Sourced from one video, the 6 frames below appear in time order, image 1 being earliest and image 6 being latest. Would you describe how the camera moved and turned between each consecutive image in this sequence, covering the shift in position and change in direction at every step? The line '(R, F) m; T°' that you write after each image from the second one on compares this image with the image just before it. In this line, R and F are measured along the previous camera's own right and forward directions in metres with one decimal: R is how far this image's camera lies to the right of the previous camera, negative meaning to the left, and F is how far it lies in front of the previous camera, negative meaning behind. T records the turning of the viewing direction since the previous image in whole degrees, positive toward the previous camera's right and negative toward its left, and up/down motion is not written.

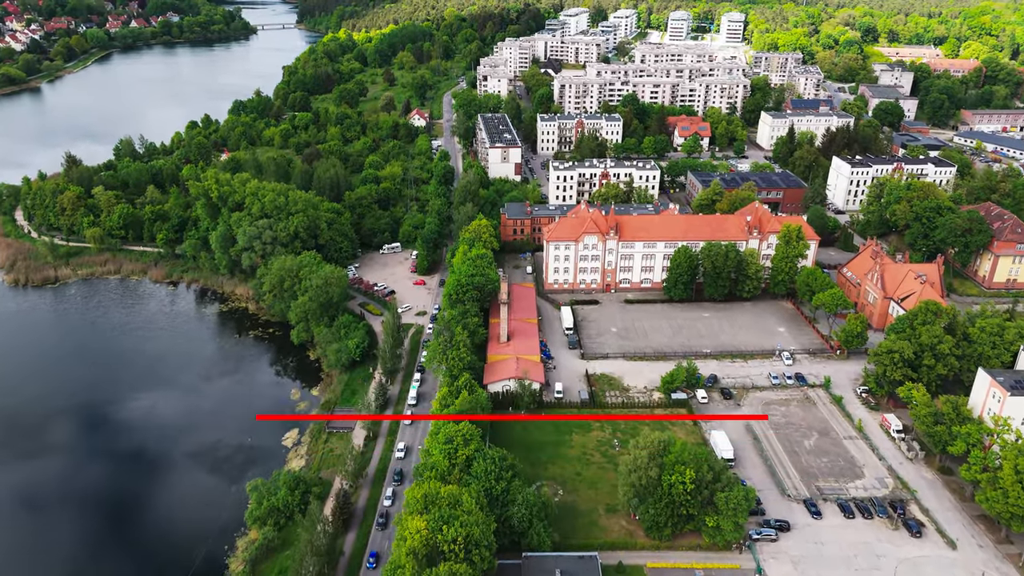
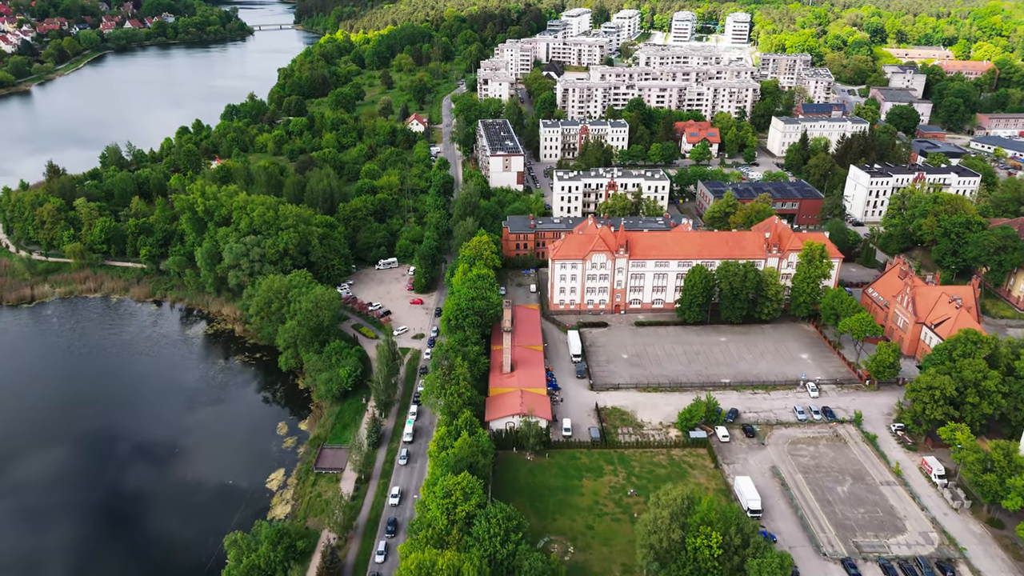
(-0.3, +4.0) m; 0°
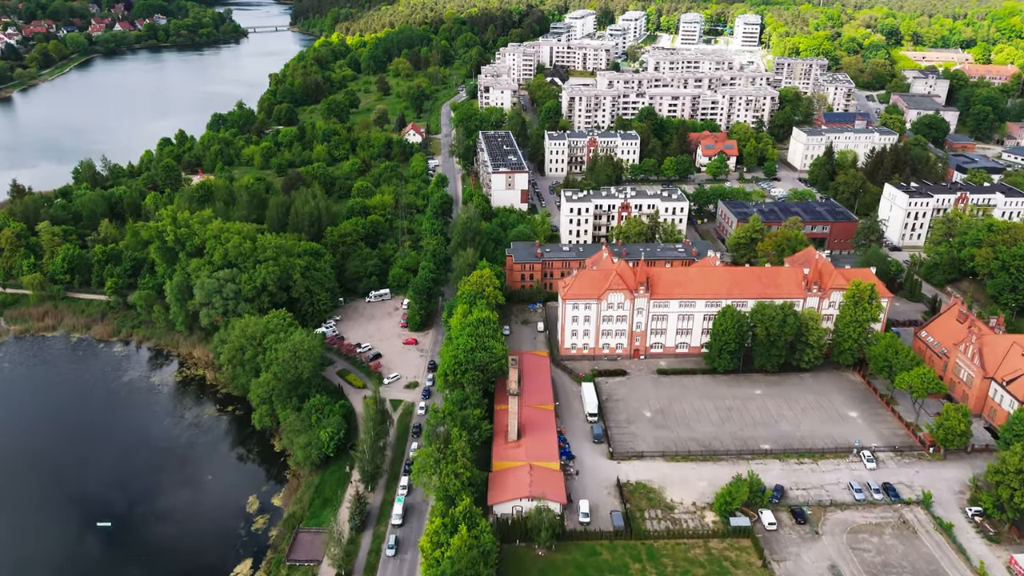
(-0.4, +7.1) m; 0°
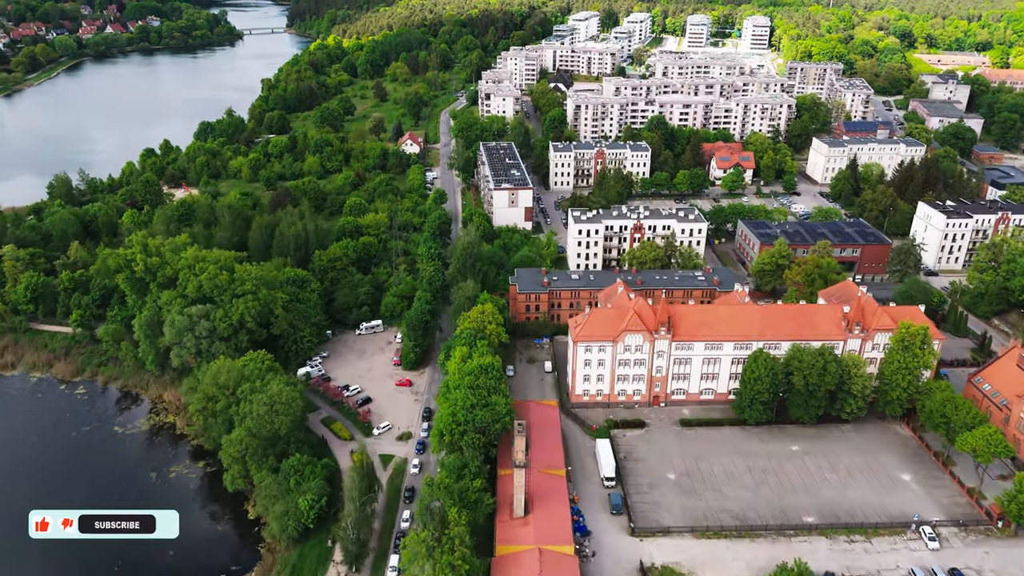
(-0.4, +5.8) m; 0°
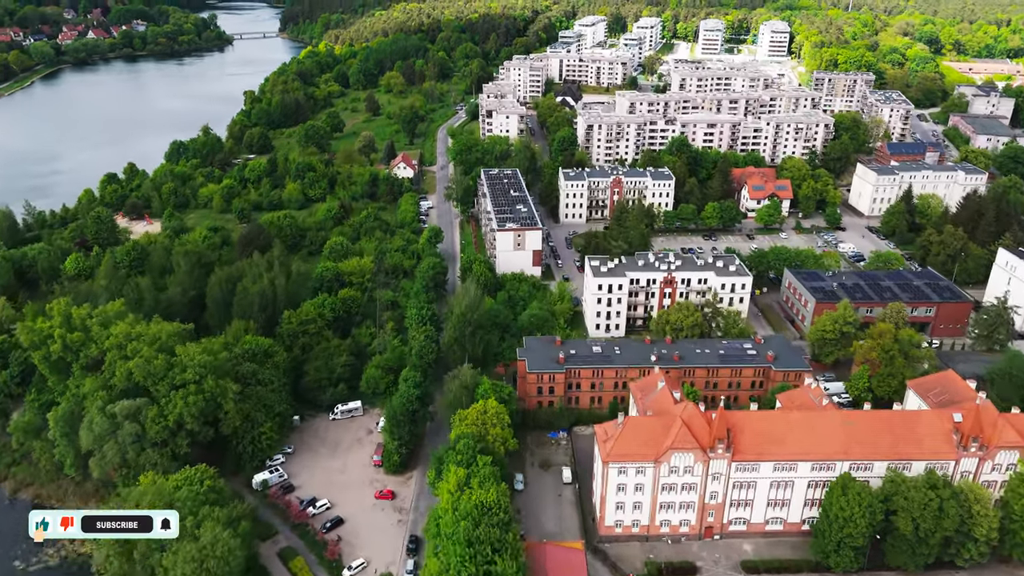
(-0.6, +11.1) m; 0°
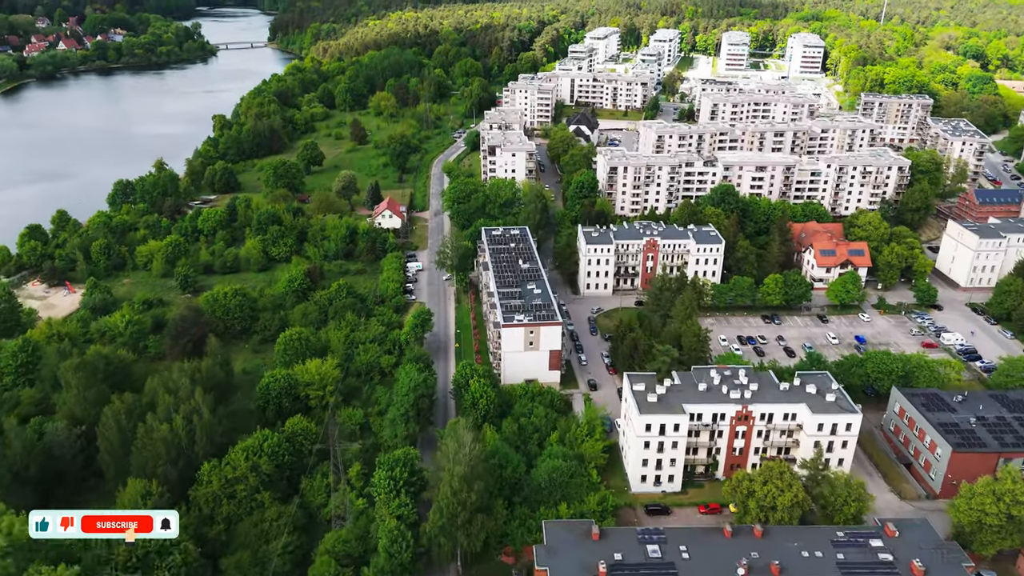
(-0.8, +16.4) m; 0°
